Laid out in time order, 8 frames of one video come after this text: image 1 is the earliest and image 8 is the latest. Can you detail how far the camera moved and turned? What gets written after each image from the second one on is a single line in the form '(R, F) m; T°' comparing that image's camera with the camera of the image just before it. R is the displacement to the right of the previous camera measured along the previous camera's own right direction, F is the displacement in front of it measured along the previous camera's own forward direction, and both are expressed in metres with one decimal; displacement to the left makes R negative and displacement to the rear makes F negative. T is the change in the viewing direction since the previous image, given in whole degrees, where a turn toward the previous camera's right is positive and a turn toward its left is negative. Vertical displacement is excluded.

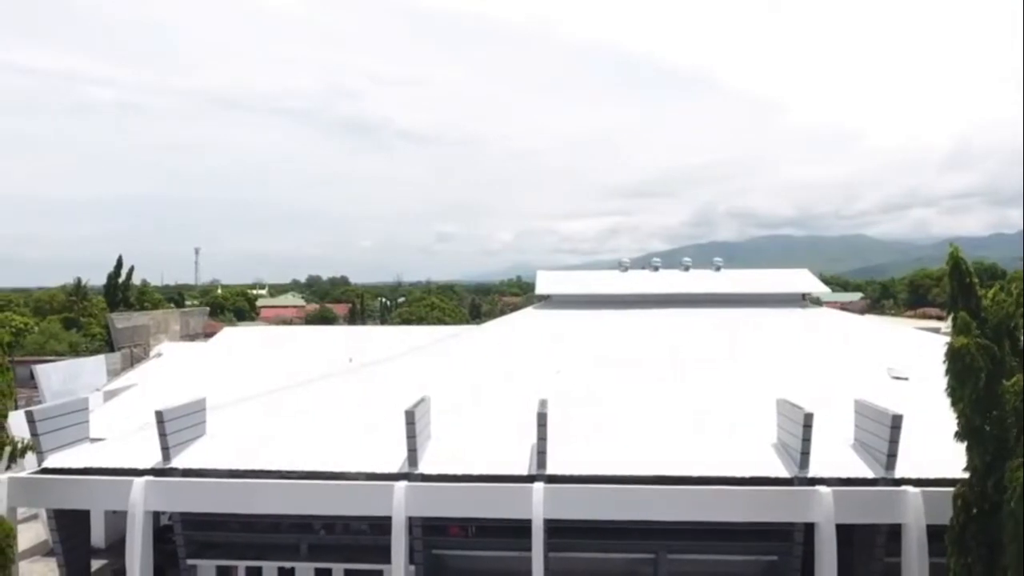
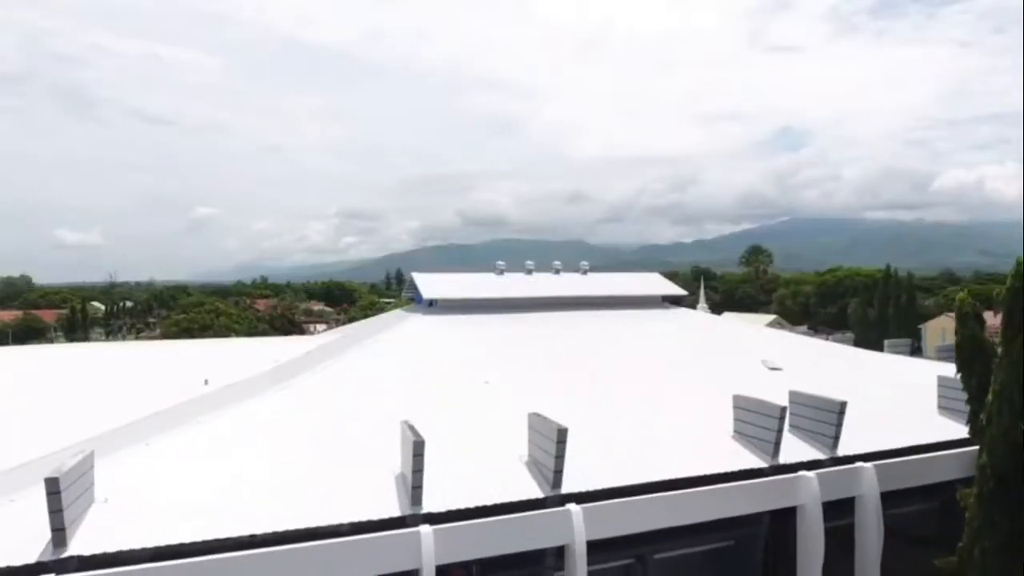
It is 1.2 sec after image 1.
(-0.2, +1.5) m; 0°
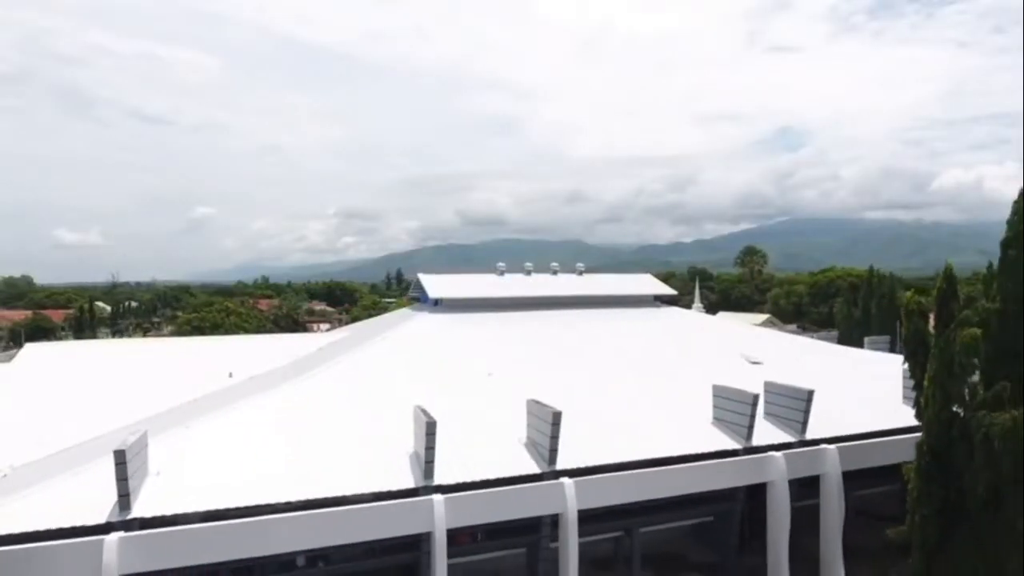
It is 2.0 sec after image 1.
(0.0, -1.5) m; 0°
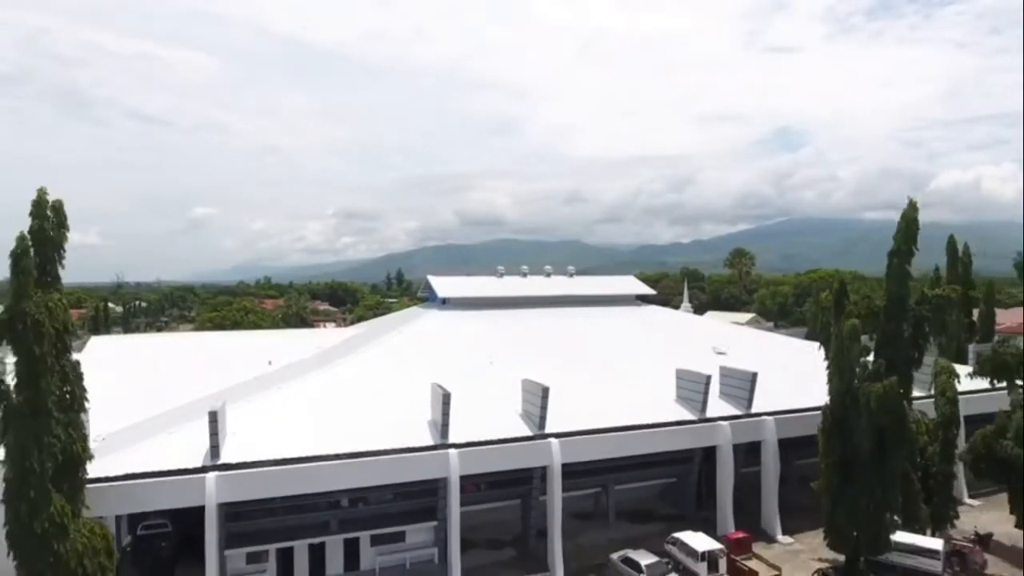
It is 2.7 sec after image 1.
(0.0, -3.4) m; 0°
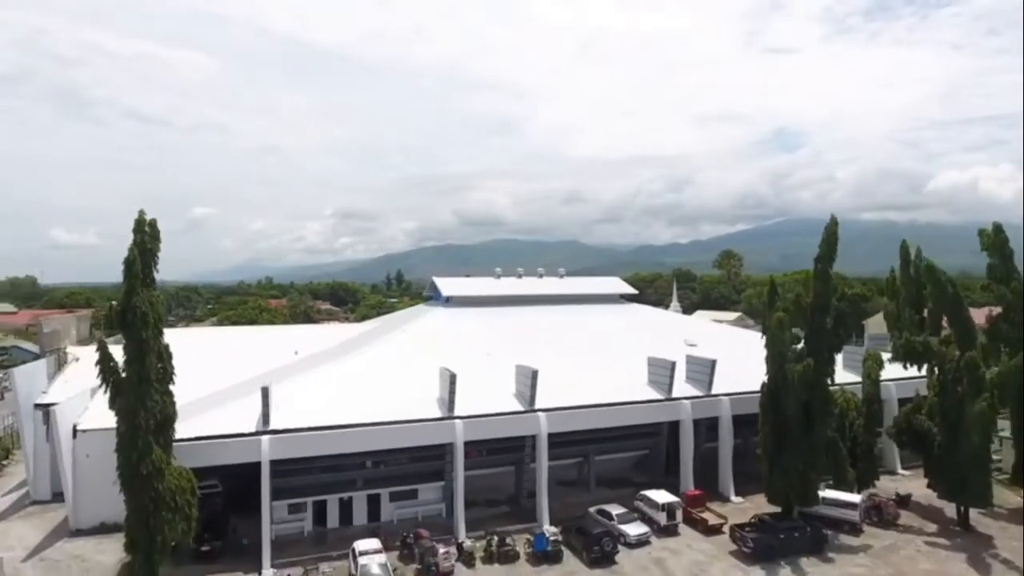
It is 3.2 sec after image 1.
(+0.1, -3.3) m; 0°
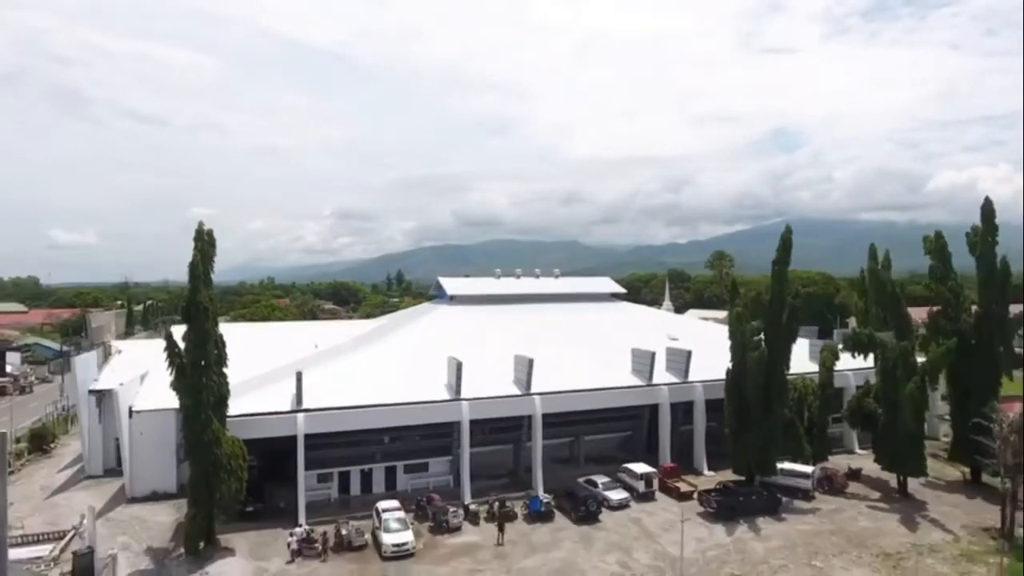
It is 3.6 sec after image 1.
(0.0, -2.8) m; 0°
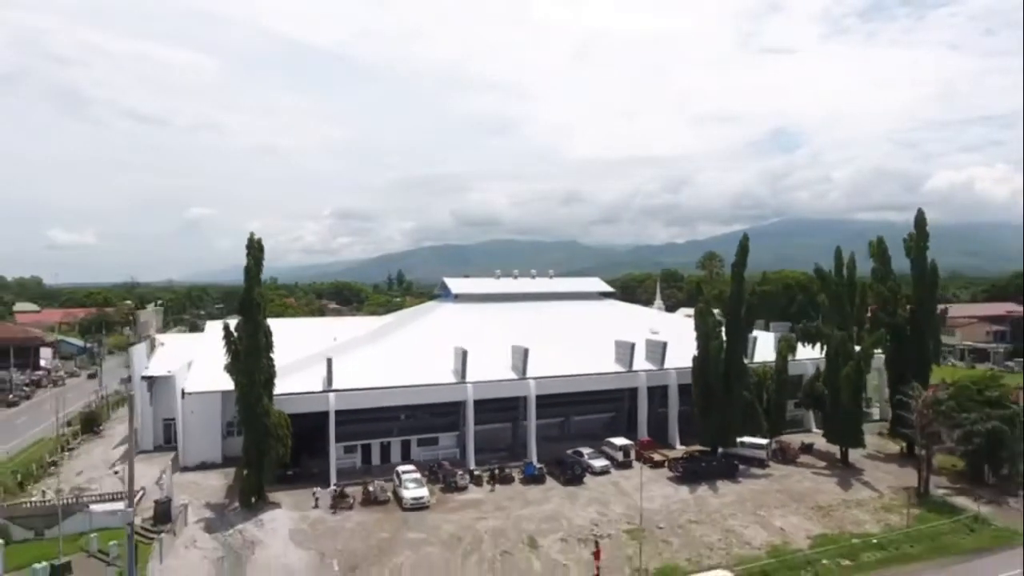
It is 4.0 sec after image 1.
(0.0, -3.6) m; 0°
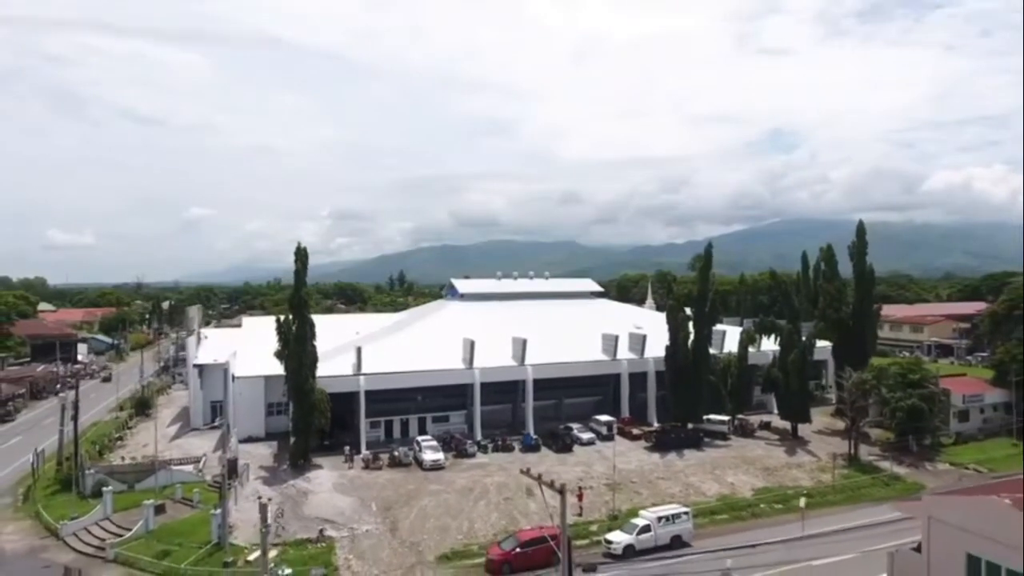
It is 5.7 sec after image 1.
(-0.1, -4.5) m; 0°
